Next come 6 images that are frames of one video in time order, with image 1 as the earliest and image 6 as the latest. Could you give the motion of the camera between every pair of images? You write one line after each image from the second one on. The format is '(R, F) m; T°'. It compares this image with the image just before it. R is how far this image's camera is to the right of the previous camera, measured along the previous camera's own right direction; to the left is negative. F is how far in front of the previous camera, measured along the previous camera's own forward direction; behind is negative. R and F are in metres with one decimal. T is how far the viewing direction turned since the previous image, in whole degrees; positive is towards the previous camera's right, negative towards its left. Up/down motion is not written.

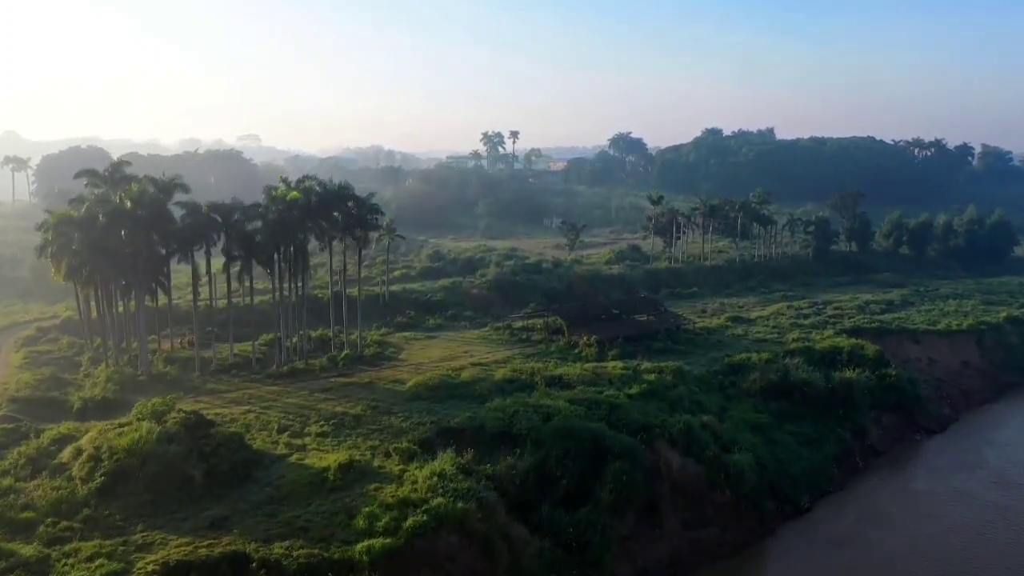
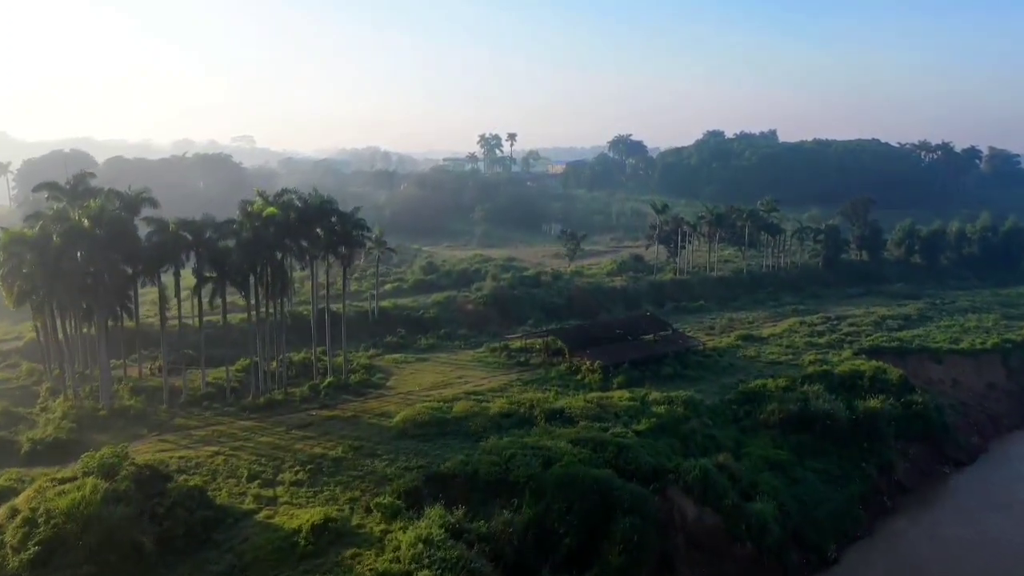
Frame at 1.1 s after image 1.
(0.0, +3.2) m; 0°
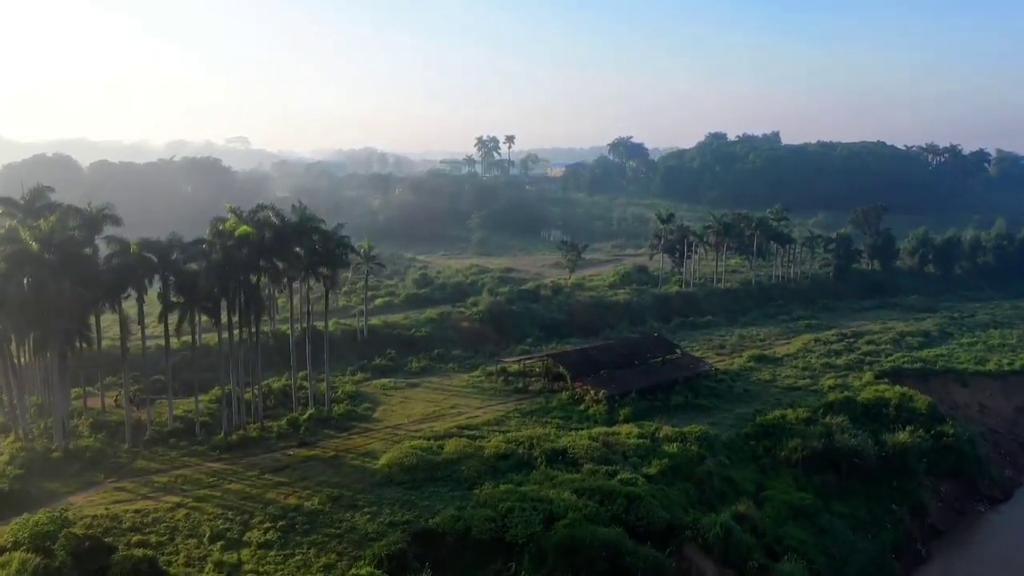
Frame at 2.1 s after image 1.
(0.0, +3.2) m; 0°
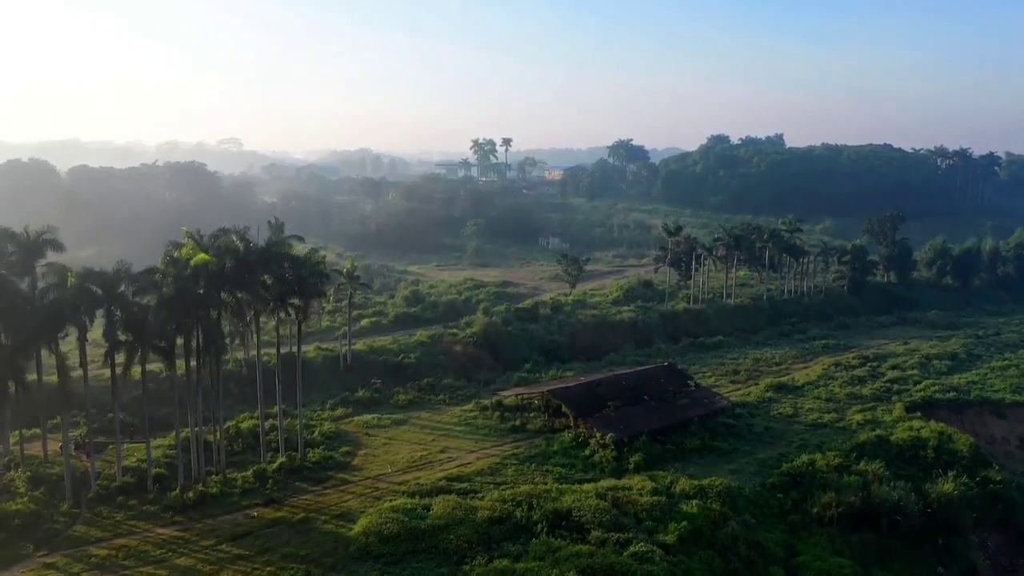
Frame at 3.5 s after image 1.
(+0.1, +4.0) m; 0°
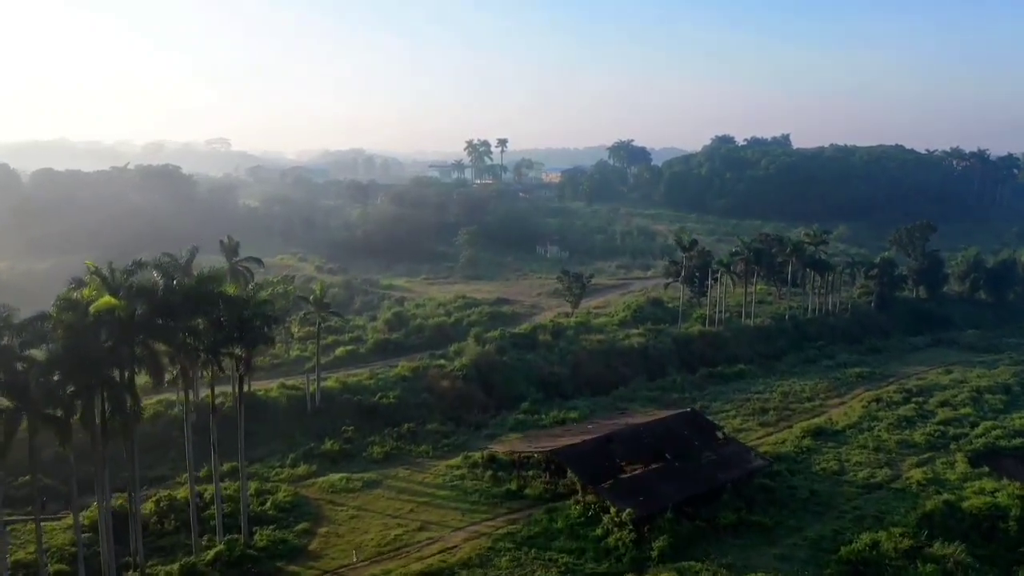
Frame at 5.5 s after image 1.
(+0.1, +6.2) m; 0°
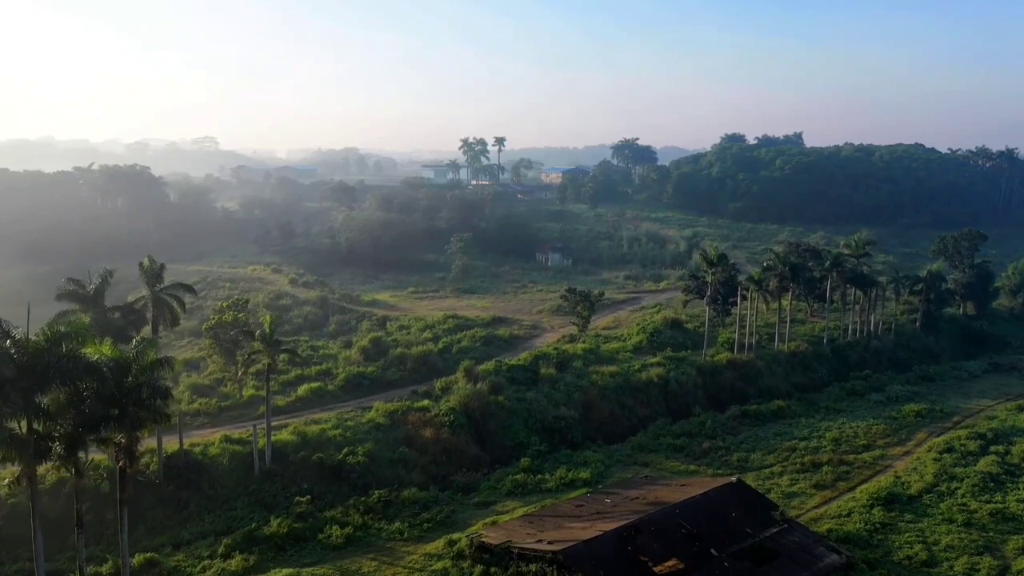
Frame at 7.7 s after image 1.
(+0.1, +7.5) m; 0°
